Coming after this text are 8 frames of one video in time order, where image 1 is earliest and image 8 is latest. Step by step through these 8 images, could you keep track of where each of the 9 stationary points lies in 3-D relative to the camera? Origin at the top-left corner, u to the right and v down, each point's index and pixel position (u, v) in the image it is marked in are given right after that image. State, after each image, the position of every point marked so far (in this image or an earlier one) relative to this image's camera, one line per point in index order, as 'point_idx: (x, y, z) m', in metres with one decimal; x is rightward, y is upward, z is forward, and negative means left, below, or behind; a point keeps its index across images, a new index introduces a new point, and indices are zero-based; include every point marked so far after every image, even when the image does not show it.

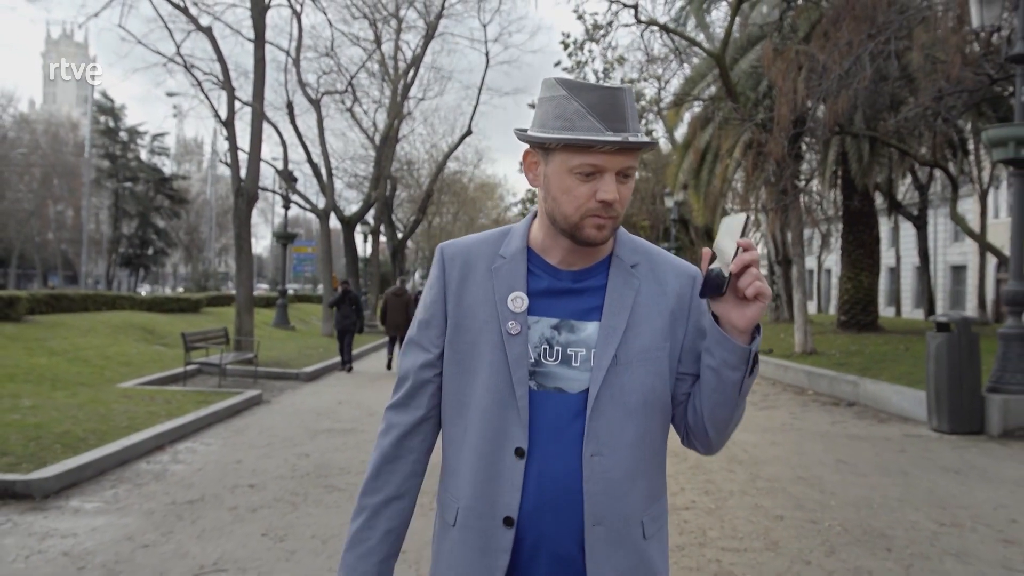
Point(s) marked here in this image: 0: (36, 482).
0: (-3.5, -1.4, +6.5) m
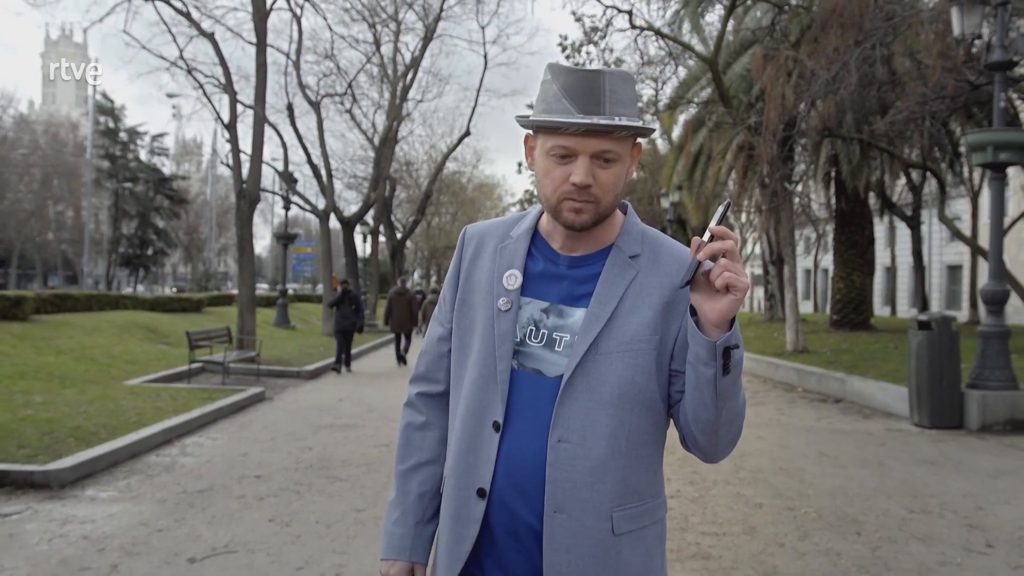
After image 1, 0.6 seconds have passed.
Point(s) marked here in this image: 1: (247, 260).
0: (-3.6, -1.4, +6.8) m
1: (-5.2, +0.6, +17.2) m
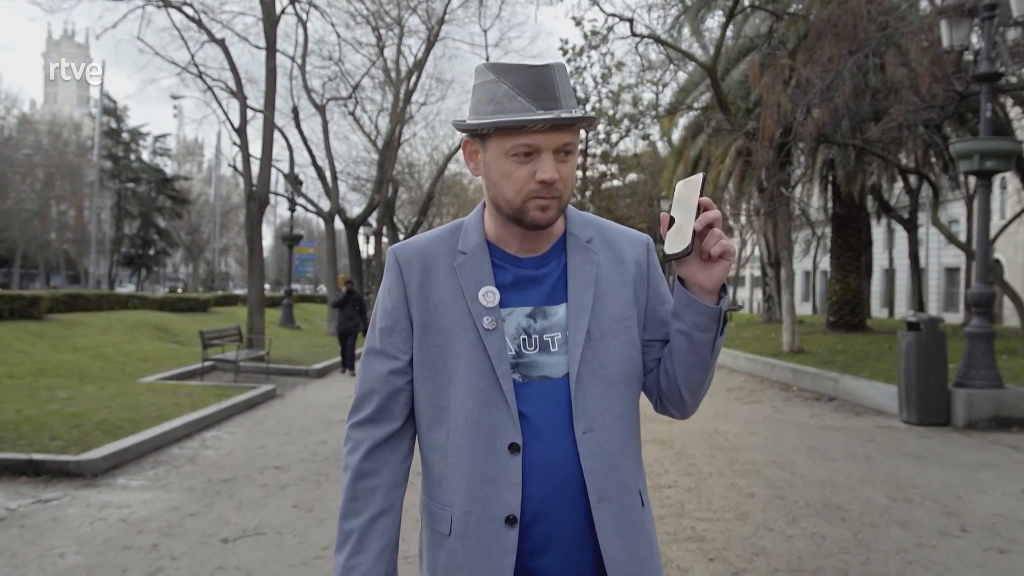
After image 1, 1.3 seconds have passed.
0: (-3.5, -1.4, +7.2) m
1: (-5.2, +0.5, +17.6) m
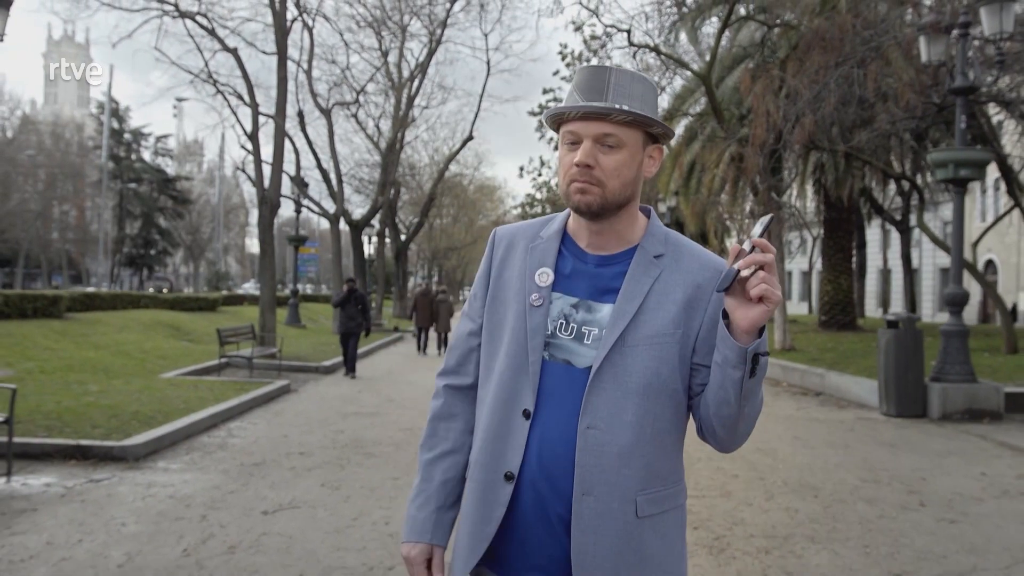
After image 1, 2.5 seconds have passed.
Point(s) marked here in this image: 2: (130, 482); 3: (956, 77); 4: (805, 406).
0: (-3.5, -1.5, +7.9) m
1: (-5.1, +0.5, +18.3) m
2: (-3.1, -1.6, +7.1) m
3: (+6.0, +2.9, +11.9) m
4: (+4.1, -1.7, +12.3) m
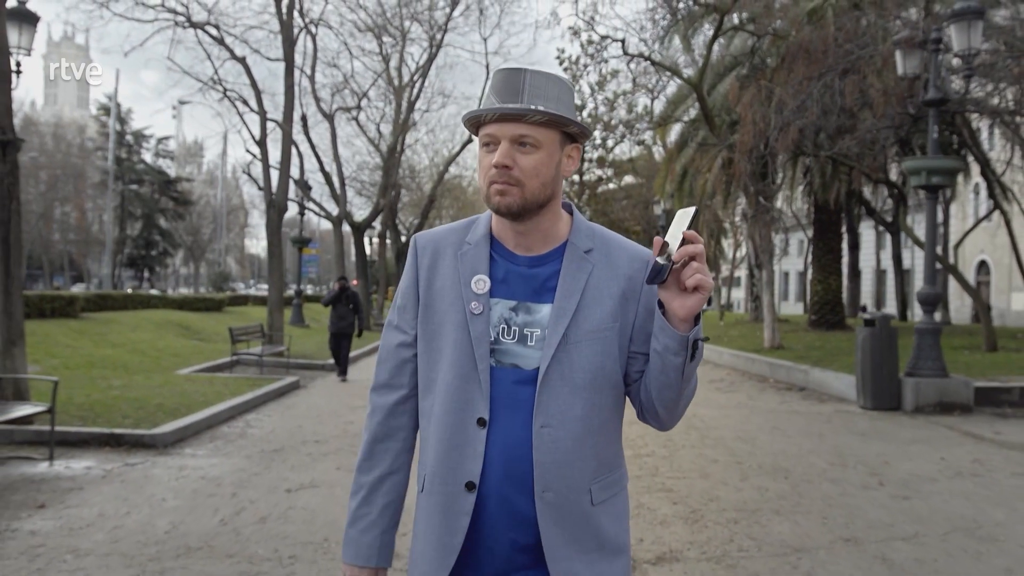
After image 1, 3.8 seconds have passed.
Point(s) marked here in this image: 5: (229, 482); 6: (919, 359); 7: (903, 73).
0: (-3.5, -1.5, +8.6) m
1: (-5.1, +0.5, +19.0) m
2: (-3.2, -1.6, +7.8) m
3: (+6.0, +2.9, +12.6) m
4: (+4.1, -1.7, +13.0) m
5: (-2.3, -1.6, +7.2) m
6: (+5.6, -1.0, +12.0) m
7: (+6.0, +3.3, +13.3) m
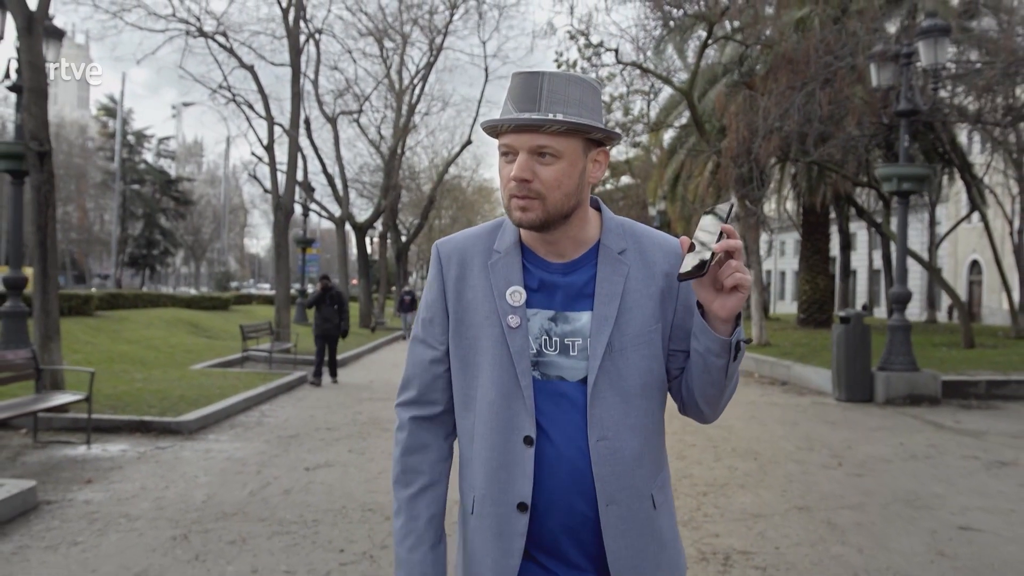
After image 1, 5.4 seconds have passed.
0: (-3.5, -1.5, +9.4) m
1: (-5.2, +0.5, +19.8) m
2: (-3.2, -1.6, +8.6) m
3: (+6.0, +2.9, +13.4) m
4: (+4.1, -1.7, +13.8) m
5: (-2.4, -1.6, +8.0) m
6: (+5.6, -1.0, +12.8) m
7: (+5.9, +3.3, +14.1) m
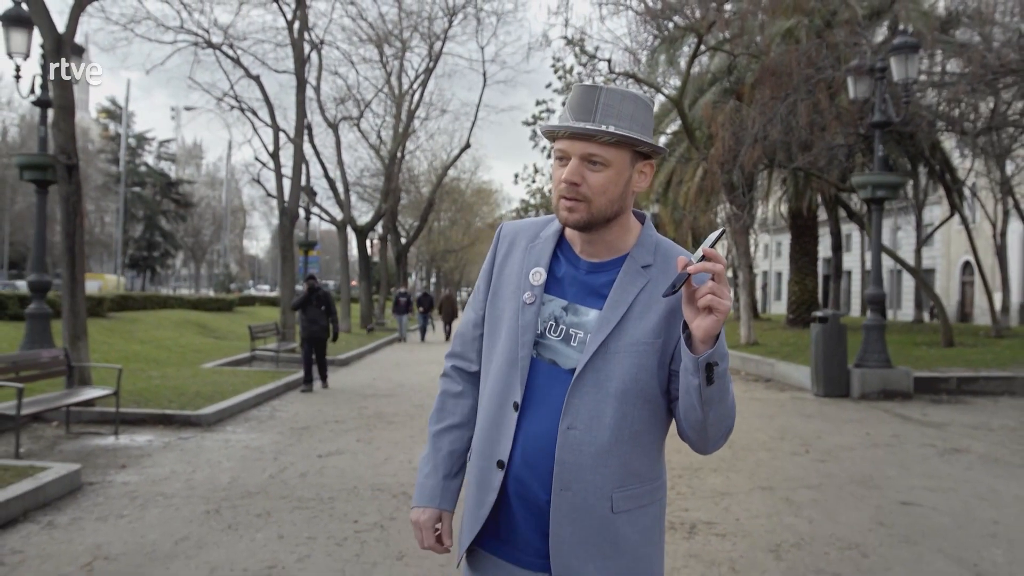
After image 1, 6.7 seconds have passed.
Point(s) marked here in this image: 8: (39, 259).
0: (-3.6, -1.5, +10.1) m
1: (-5.3, +0.5, +20.5) m
2: (-3.2, -1.6, +9.4) m
3: (+5.9, +2.9, +14.1) m
4: (+4.0, -1.7, +14.5) m
5: (-2.4, -1.6, +8.7) m
6: (+5.5, -1.0, +13.6) m
7: (+5.8, +3.3, +14.8) m
8: (-6.9, +0.4, +12.7) m
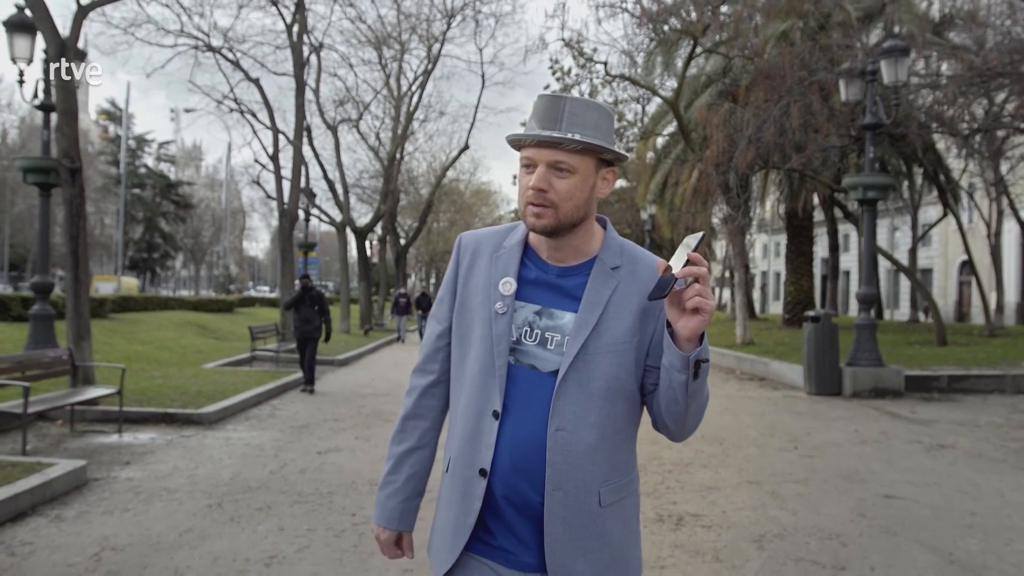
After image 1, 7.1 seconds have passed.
0: (-3.7, -1.5, +10.3) m
1: (-5.3, +0.5, +20.7) m
2: (-3.3, -1.6, +9.6) m
3: (+5.8, +2.9, +14.3) m
4: (+4.0, -1.7, +14.7) m
5: (-2.5, -1.6, +8.9) m
6: (+5.4, -1.0, +13.8) m
7: (+5.8, +3.3, +15.0) m
8: (-6.9, +0.4, +12.9) m
